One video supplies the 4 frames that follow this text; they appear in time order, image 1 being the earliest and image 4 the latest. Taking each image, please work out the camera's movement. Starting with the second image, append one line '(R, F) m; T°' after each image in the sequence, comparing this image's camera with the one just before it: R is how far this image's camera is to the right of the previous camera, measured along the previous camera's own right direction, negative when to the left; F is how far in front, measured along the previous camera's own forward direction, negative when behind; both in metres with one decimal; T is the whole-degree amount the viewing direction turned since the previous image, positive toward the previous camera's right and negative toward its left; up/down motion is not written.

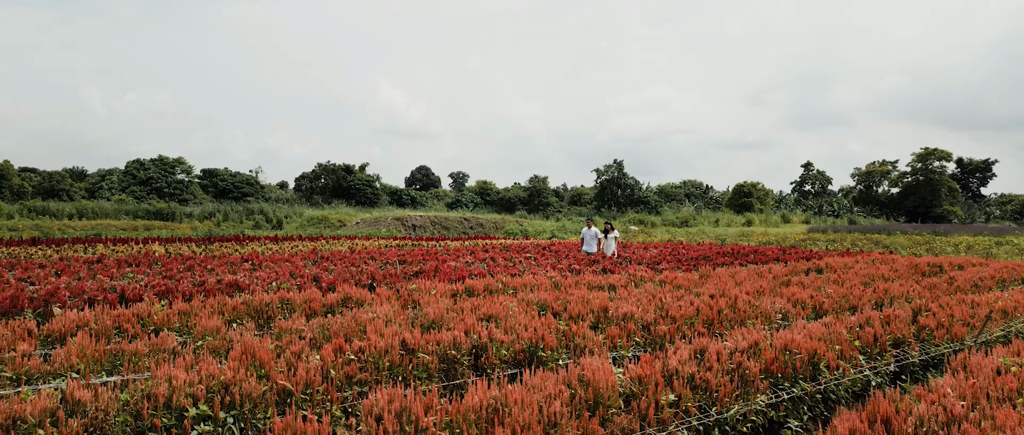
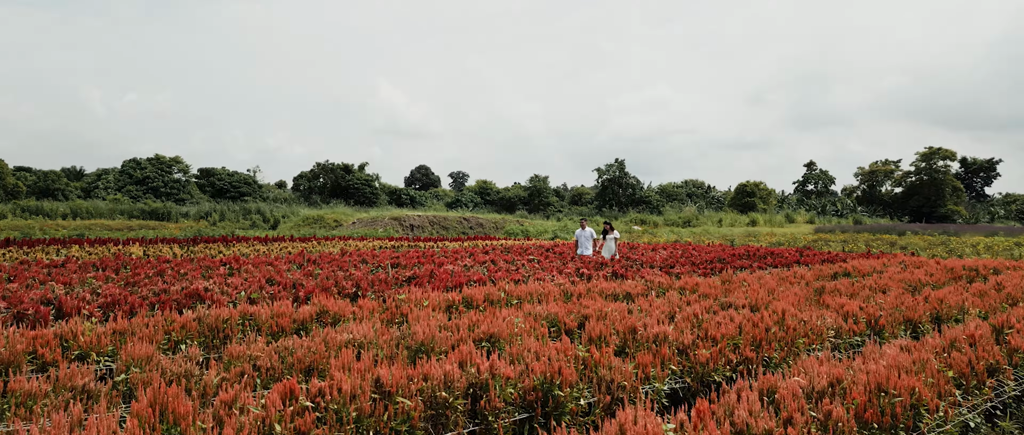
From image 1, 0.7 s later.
(0.0, +0.8) m; 0°
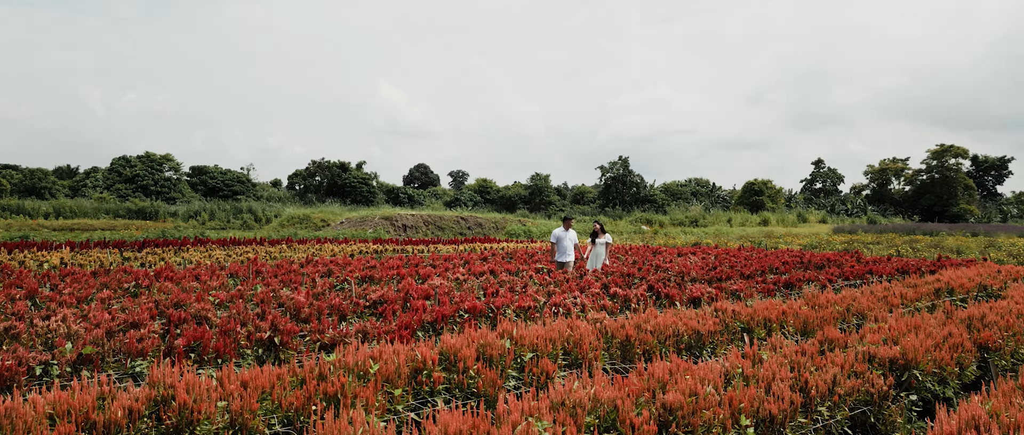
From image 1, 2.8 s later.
(-0.1, +2.1) m; 0°
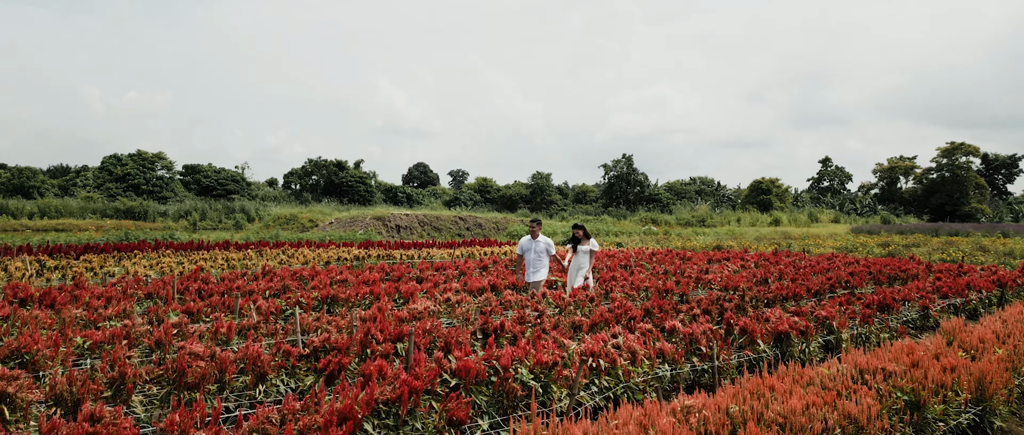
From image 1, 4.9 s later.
(-0.1, +1.8) m; 0°
